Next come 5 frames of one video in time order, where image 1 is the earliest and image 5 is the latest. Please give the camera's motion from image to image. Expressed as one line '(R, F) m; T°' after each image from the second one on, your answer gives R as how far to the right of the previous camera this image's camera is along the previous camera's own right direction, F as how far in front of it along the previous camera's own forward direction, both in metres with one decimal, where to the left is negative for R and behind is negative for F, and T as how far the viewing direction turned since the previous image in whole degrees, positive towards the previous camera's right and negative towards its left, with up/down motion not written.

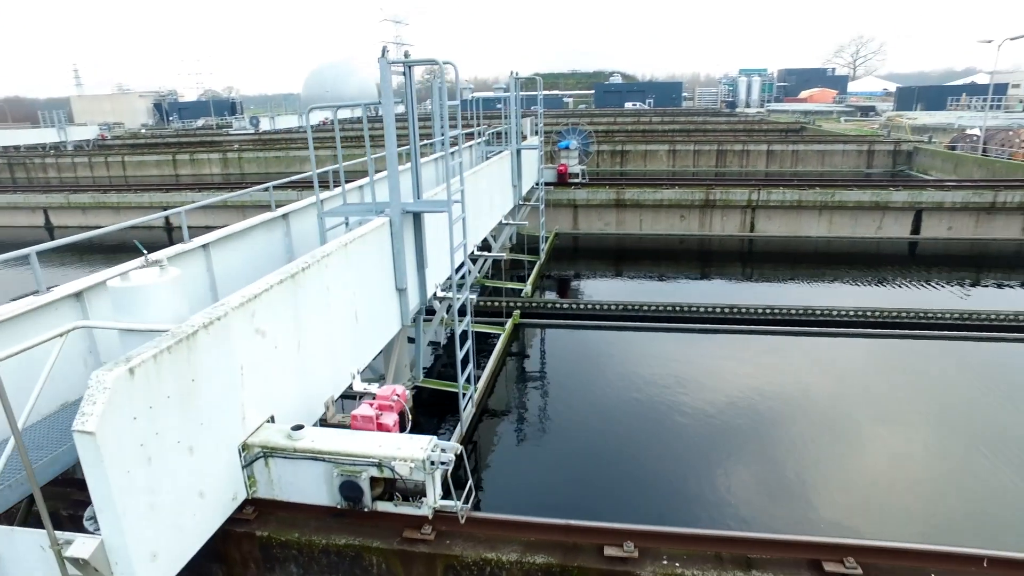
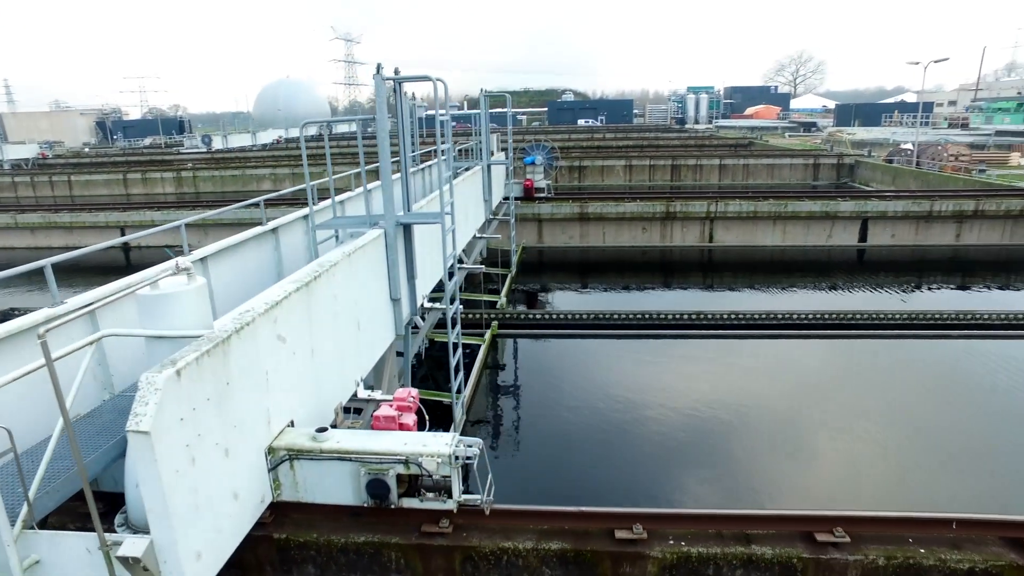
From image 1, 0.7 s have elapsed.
(-0.2, -0.2) m; +4°
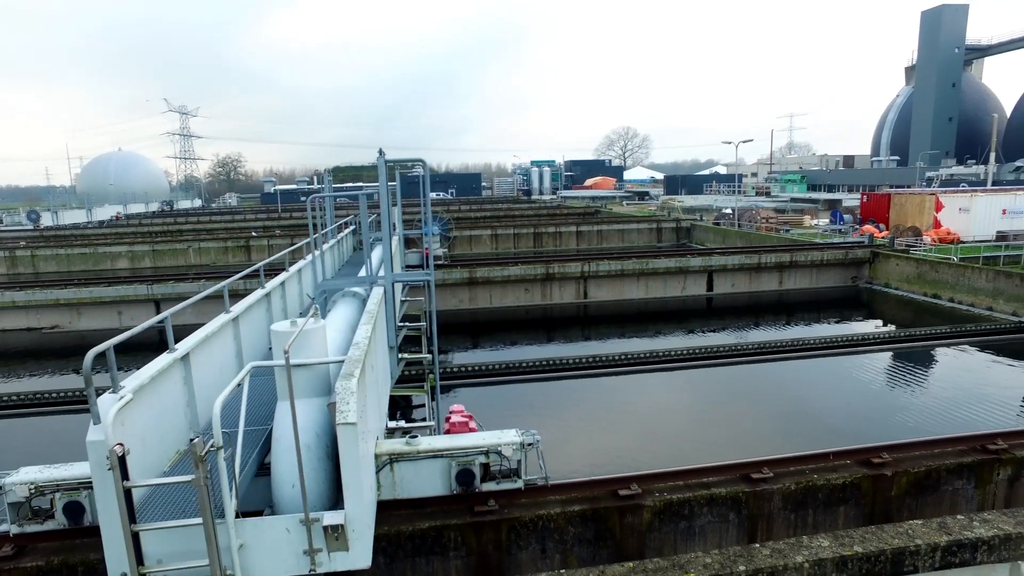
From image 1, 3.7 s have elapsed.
(-1.0, -0.9) m; +13°
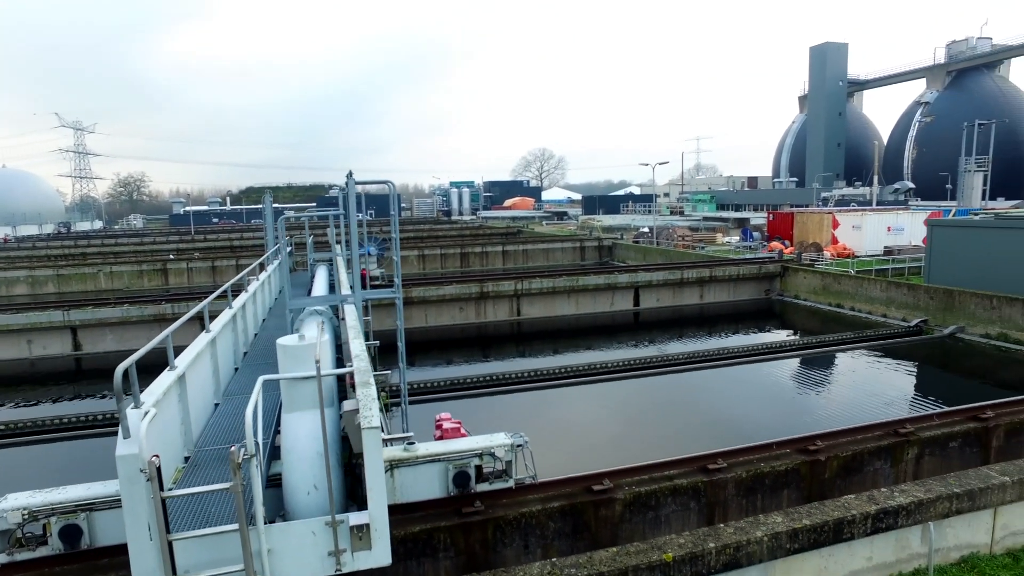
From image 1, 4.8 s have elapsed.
(-0.4, -0.3) m; +7°
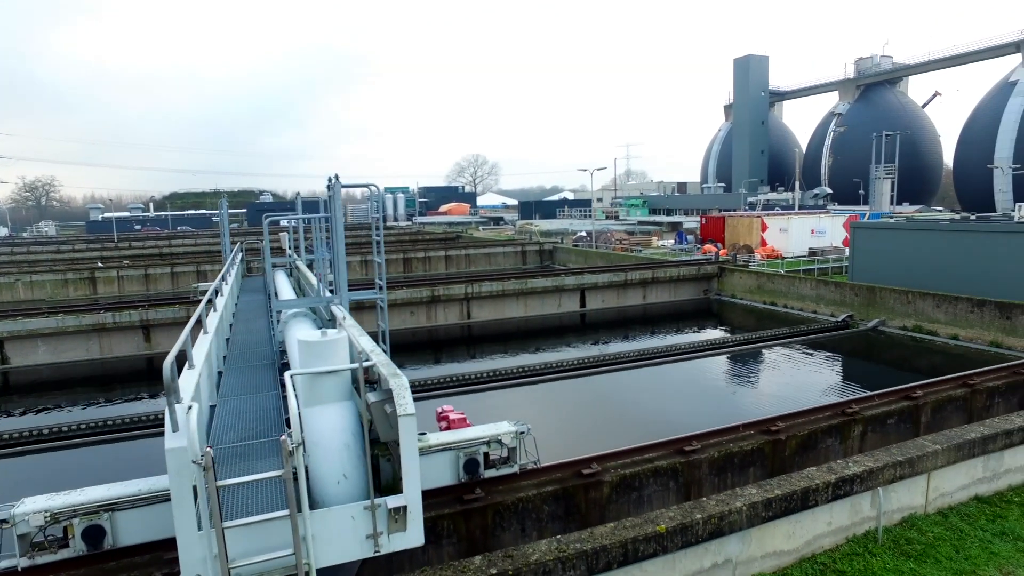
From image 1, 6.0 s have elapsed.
(-0.4, -0.3) m; +6°
